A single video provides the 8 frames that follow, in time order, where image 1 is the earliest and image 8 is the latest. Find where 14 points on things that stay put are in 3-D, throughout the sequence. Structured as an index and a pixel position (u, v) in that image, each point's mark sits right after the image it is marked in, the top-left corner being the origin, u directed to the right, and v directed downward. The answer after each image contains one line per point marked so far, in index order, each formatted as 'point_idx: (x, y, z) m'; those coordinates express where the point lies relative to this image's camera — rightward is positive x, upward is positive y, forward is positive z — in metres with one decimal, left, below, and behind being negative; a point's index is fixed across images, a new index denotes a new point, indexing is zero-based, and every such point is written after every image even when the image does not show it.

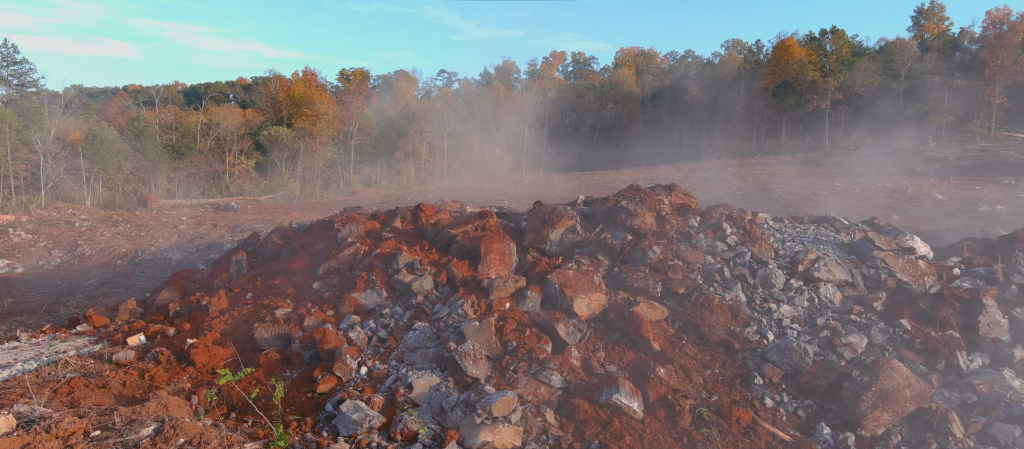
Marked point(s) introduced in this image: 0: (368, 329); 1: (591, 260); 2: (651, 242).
0: (-1.2, -0.8, +4.9) m
1: (+0.7, -0.3, +5.7) m
2: (+1.3, -0.2, +5.7) m
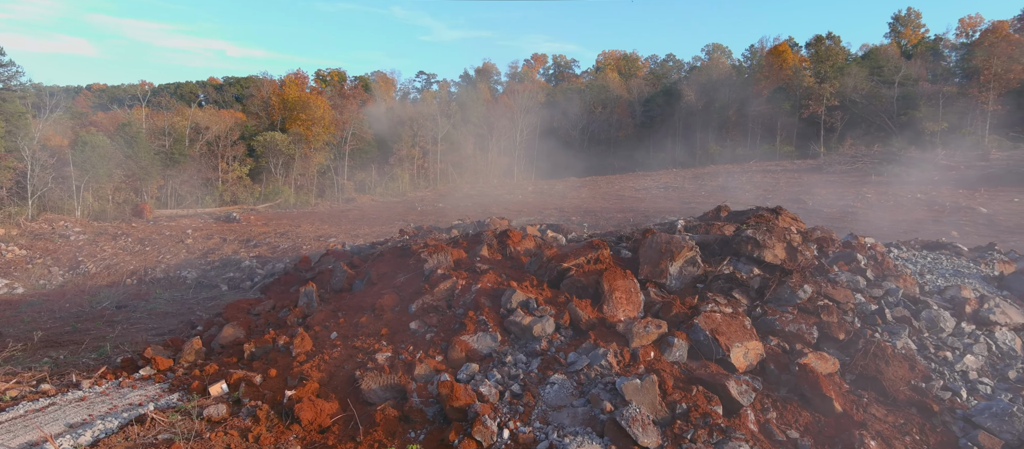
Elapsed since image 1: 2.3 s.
0: (-0.1, -1.1, +4.3) m
1: (+1.8, -0.6, +5.2) m
2: (+2.4, -0.5, +5.1) m
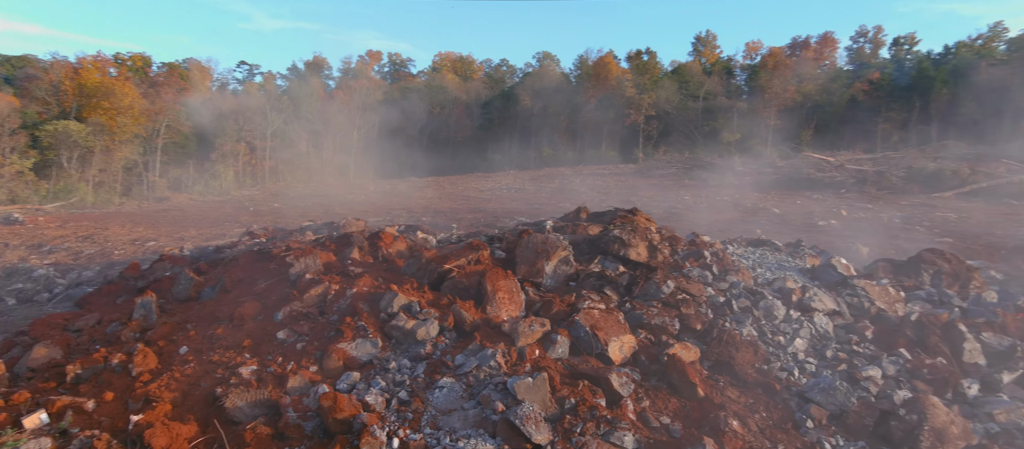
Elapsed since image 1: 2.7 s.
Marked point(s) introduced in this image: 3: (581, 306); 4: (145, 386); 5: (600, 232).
0: (-0.9, -1.1, +4.2) m
1: (+0.8, -0.6, +5.5) m
2: (+1.4, -0.5, +5.6) m
3: (+0.6, -0.7, +5.1) m
4: (-2.6, -1.2, +4.5) m
5: (+0.9, -0.1, +6.5) m
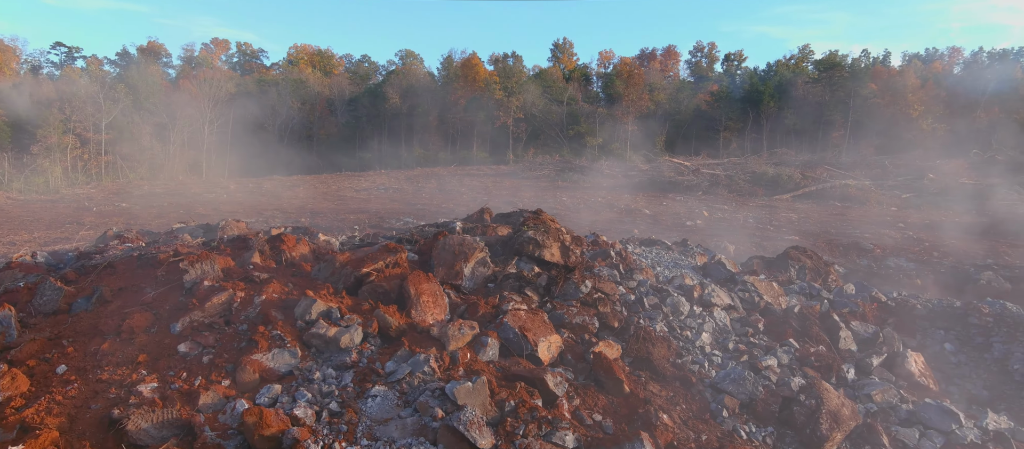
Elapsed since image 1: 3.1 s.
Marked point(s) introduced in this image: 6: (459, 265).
0: (-1.3, -1.1, +3.9) m
1: (+0.1, -0.6, +5.5) m
2: (+0.6, -0.5, +5.7) m
3: (0.0, -0.7, +5.1) m
4: (-3.1, -1.2, +3.8) m
5: (0.0, -0.1, +6.5) m
6: (-0.5, -0.4, +5.7) m
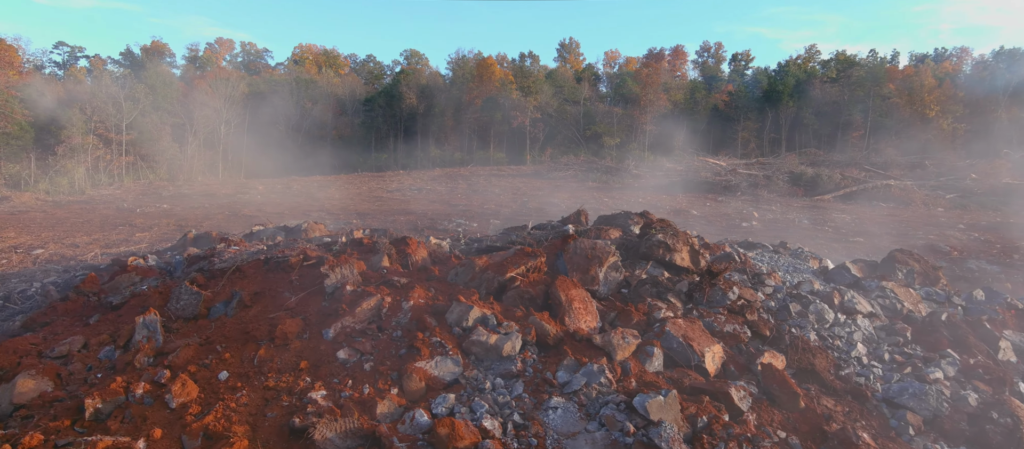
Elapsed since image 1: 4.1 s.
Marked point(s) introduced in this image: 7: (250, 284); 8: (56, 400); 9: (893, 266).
0: (-0.2, -1.2, +3.8) m
1: (+1.3, -0.7, +5.3) m
2: (+1.9, -0.5, +5.5) m
3: (+1.2, -0.7, +4.9) m
4: (-1.9, -1.2, +3.8) m
5: (+1.3, -0.1, +6.3) m
6: (+0.8, -0.4, +5.5) m
7: (-2.3, -0.5, +5.4) m
8: (-3.1, -1.2, +4.3) m
9: (+5.6, -0.6, +9.0) m
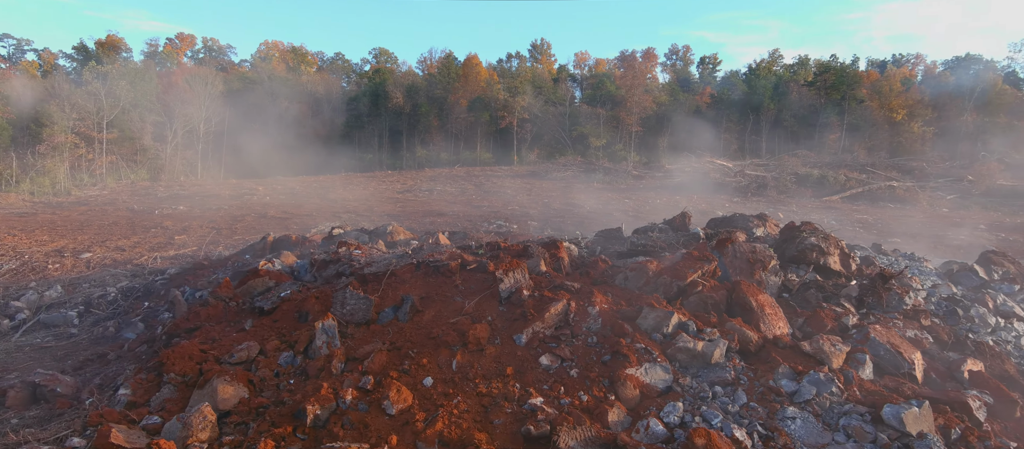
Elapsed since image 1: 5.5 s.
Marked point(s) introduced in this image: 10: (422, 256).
0: (+1.3, -1.2, +3.7) m
1: (+2.8, -0.7, +5.2) m
2: (+3.3, -0.5, +5.4) m
3: (+2.6, -0.7, +4.8) m
4: (-0.5, -1.2, +3.7) m
5: (+2.8, -0.2, +6.2) m
6: (+2.2, -0.4, +5.4) m
7: (-0.8, -0.6, +5.4) m
8: (-1.7, -1.2, +4.2) m
9: (+7.1, -0.7, +8.8) m
10: (-0.9, -0.3, +5.9) m
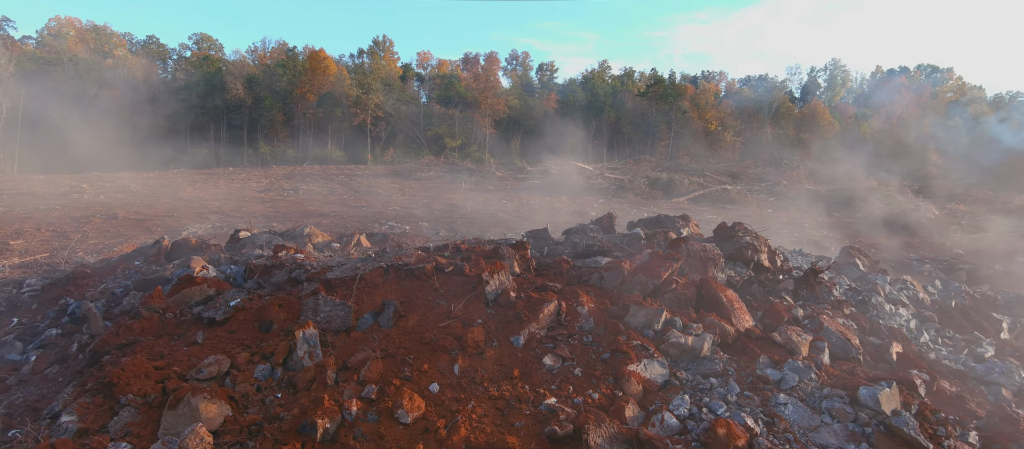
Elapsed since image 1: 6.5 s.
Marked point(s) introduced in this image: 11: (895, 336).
0: (+1.4, -1.2, +3.9) m
1: (+2.6, -0.7, +5.7) m
2: (+3.0, -0.6, +6.1) m
3: (+2.5, -0.8, +5.3) m
4: (-0.3, -1.3, +3.6) m
5: (+2.3, -0.2, +6.7) m
6: (+1.9, -0.5, +5.9) m
7: (-1.0, -0.6, +5.2) m
8: (-1.6, -1.3, +3.9) m
9: (+6.0, -0.7, +10.2) m
10: (-1.2, -0.3, +5.7) m
11: (+3.5, -1.0, +5.7) m
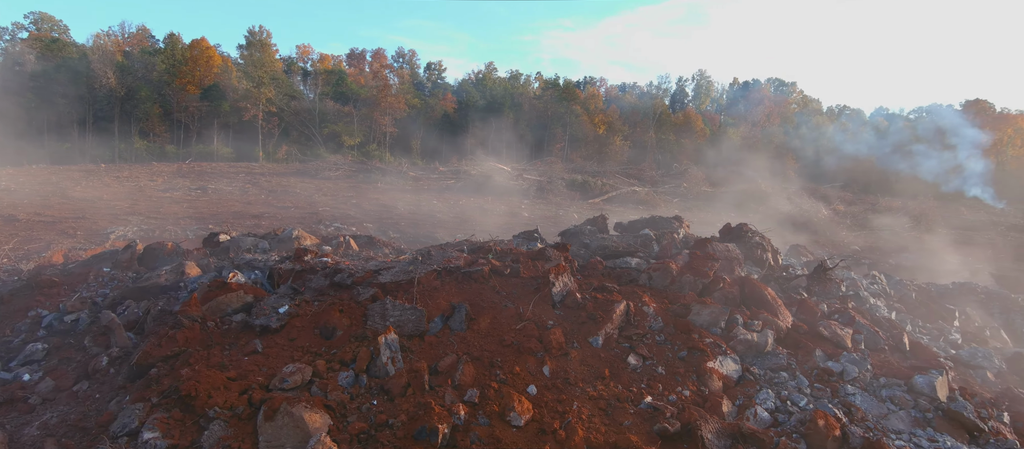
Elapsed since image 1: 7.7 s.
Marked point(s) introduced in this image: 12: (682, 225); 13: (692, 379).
0: (+2.1, -1.2, +4.3) m
1: (+3.0, -0.7, +6.2) m
2: (+3.4, -0.6, +6.6) m
3: (+3.0, -0.8, +5.8) m
4: (+0.4, -1.3, +3.7) m
5: (+2.6, -0.2, +7.2) m
6: (+2.3, -0.5, +6.2) m
7: (-0.5, -0.6, +5.2) m
8: (-0.9, -1.3, +3.8) m
9: (+5.9, -0.7, +11.1) m
10: (-0.7, -0.4, +5.7) m
11: (+4.0, -1.0, +6.2) m
12: (+2.5, 0.0, +8.6) m
13: (+1.3, -1.1, +4.4) m
